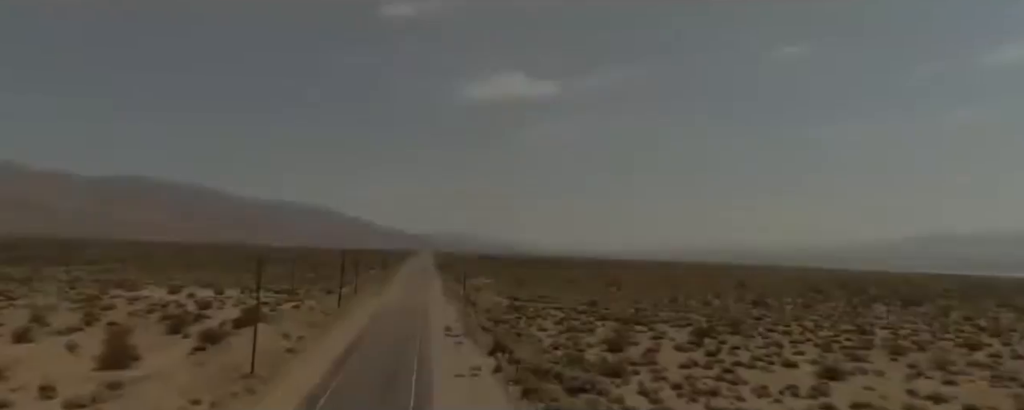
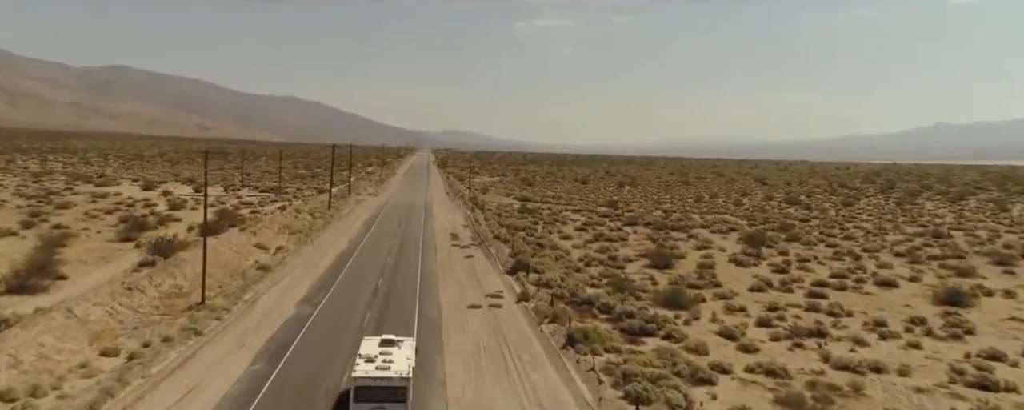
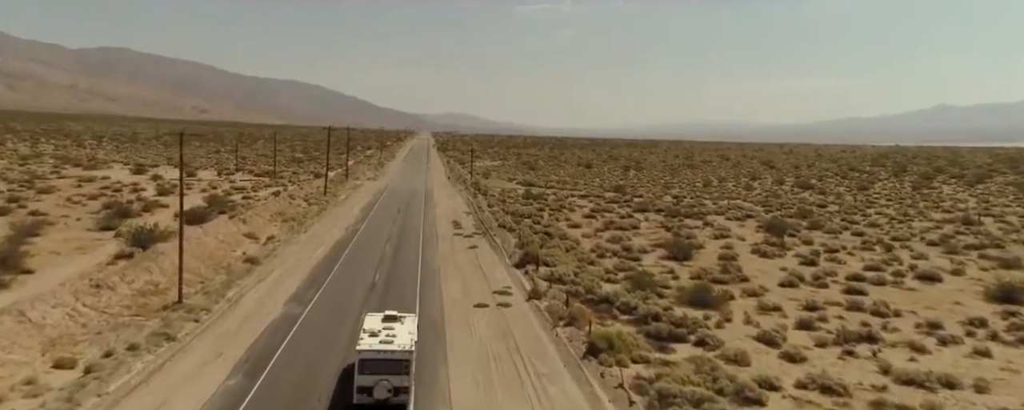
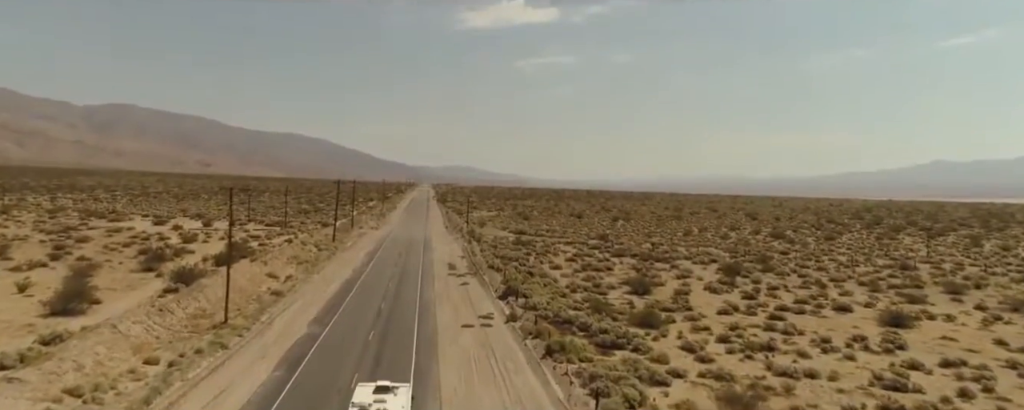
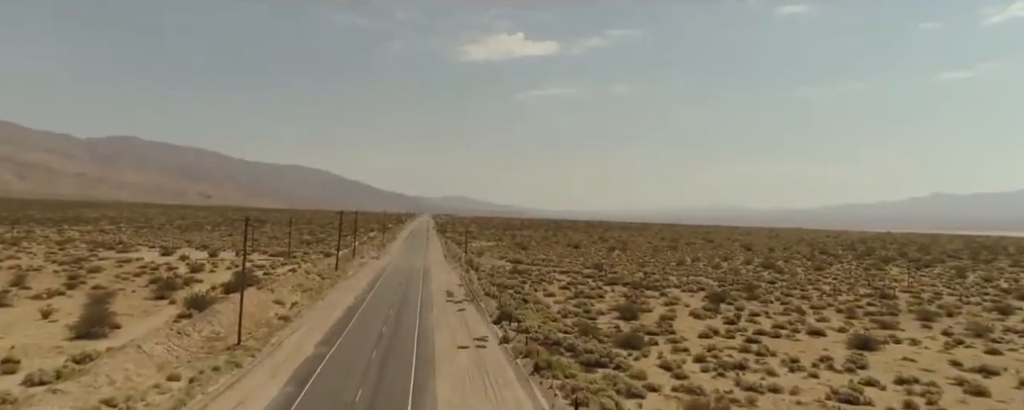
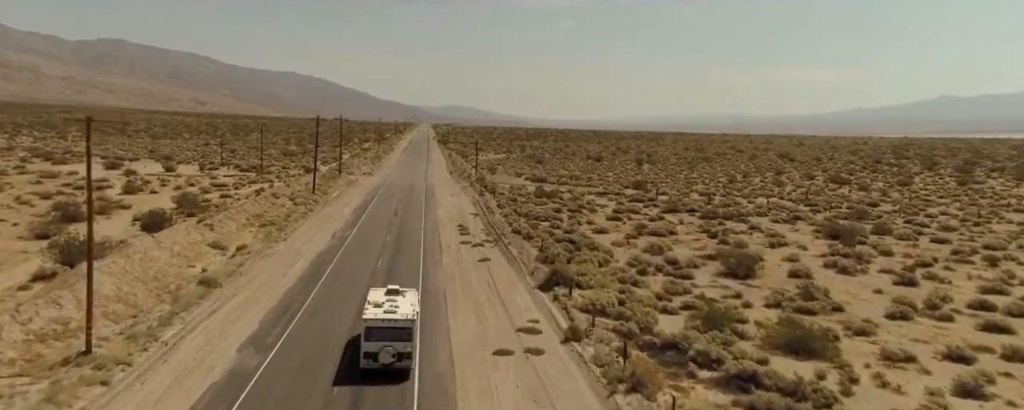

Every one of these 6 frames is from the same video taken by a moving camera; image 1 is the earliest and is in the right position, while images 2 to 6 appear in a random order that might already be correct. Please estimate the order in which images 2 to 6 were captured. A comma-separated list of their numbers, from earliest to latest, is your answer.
5, 4, 2, 3, 6
